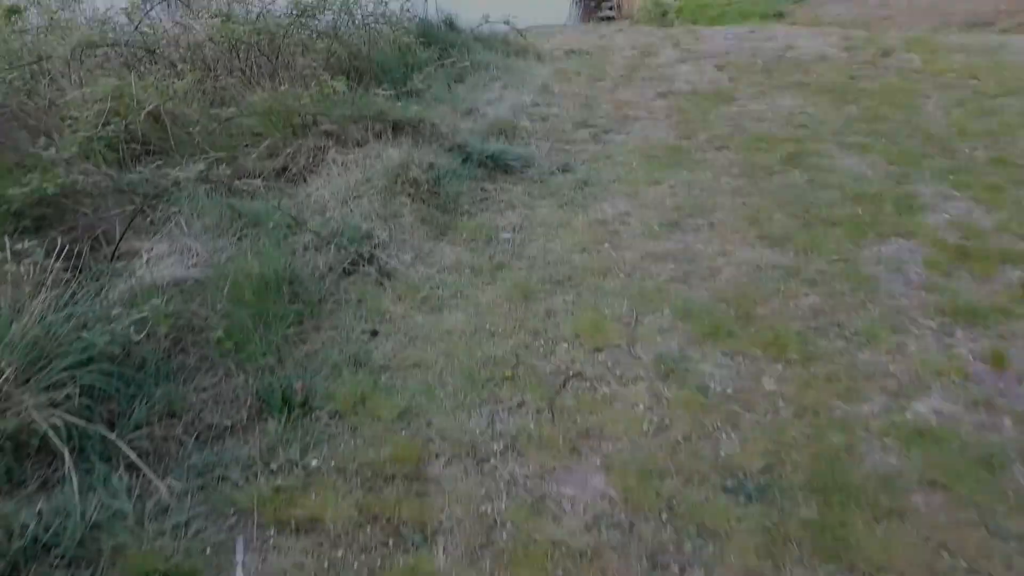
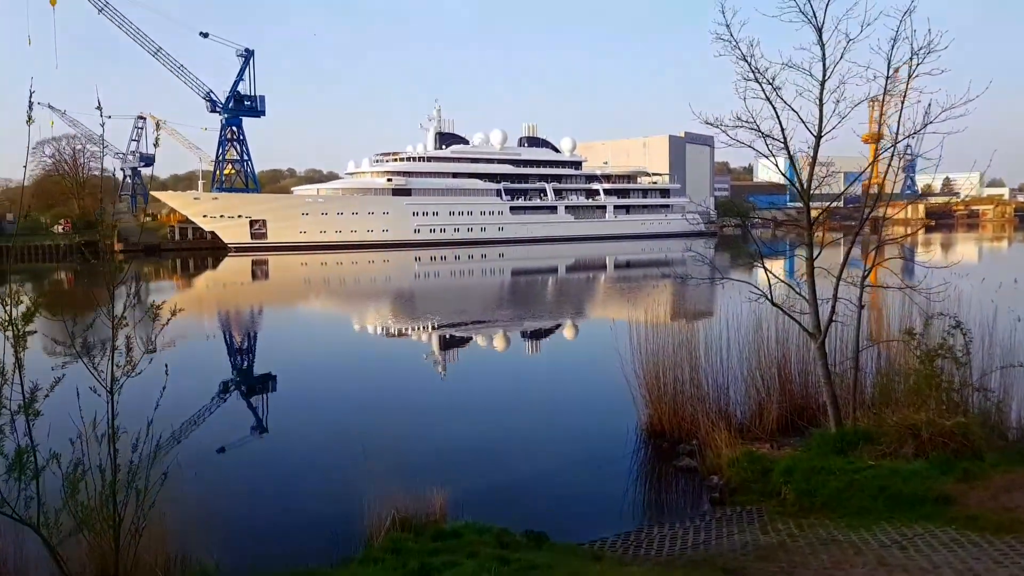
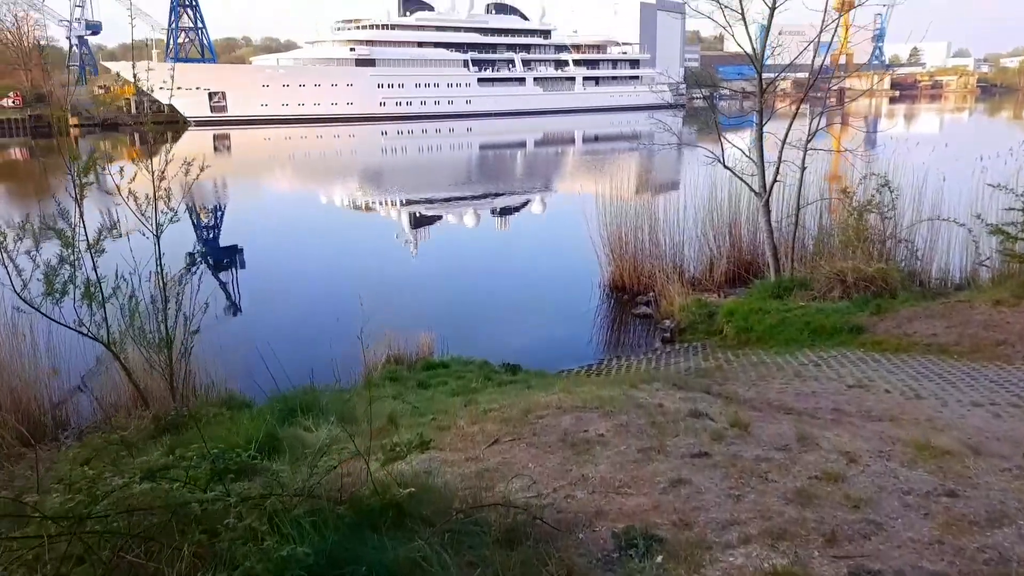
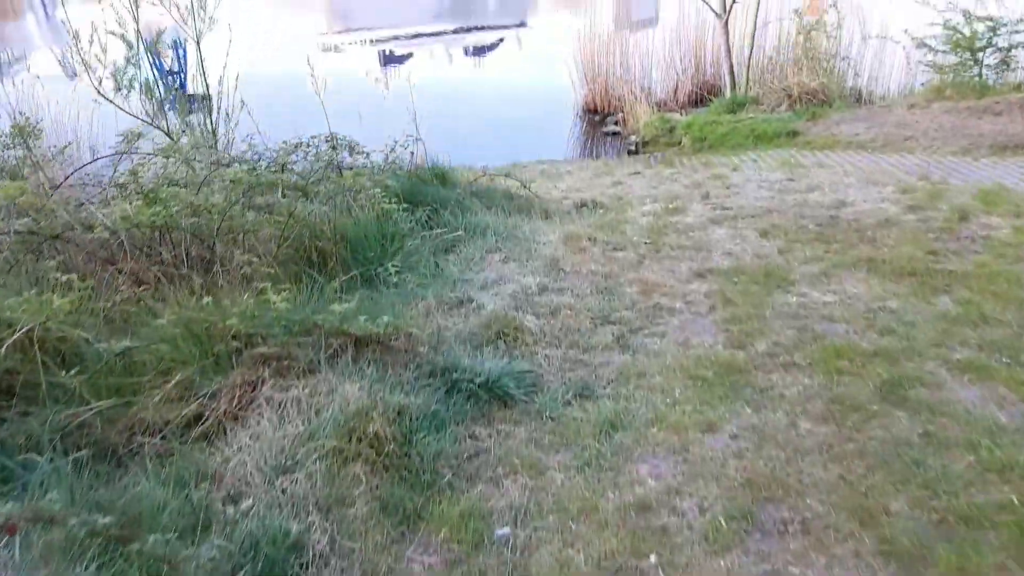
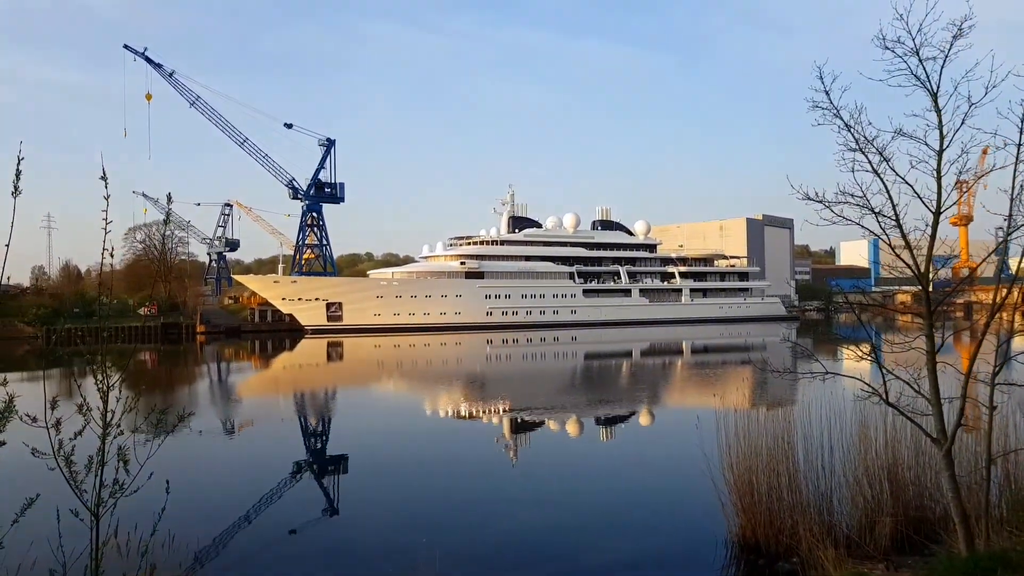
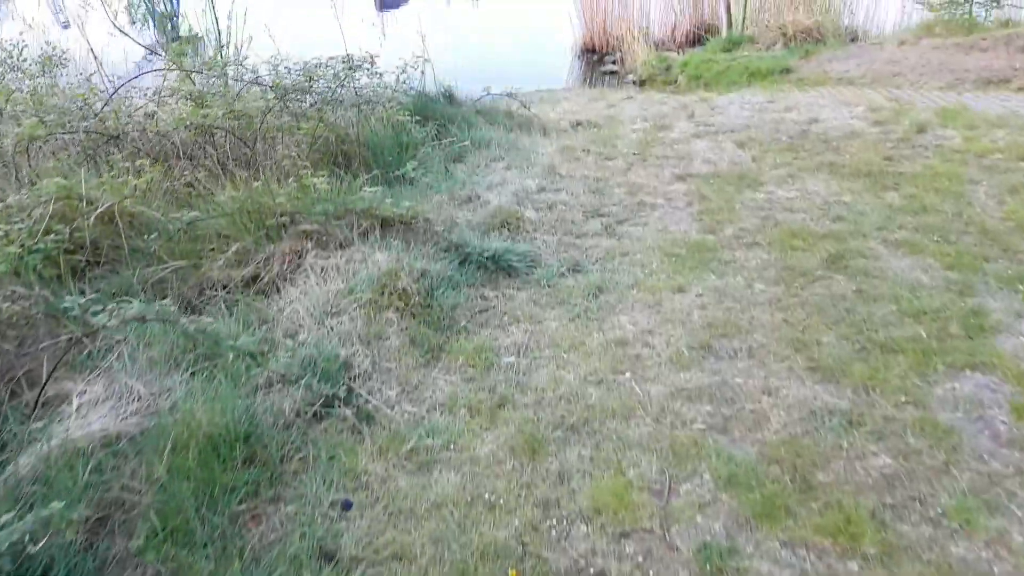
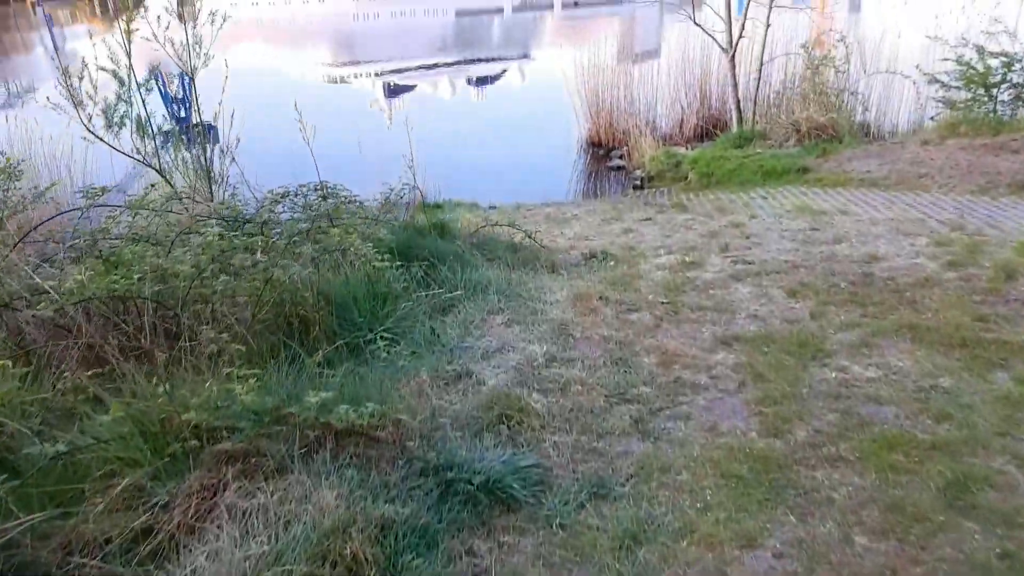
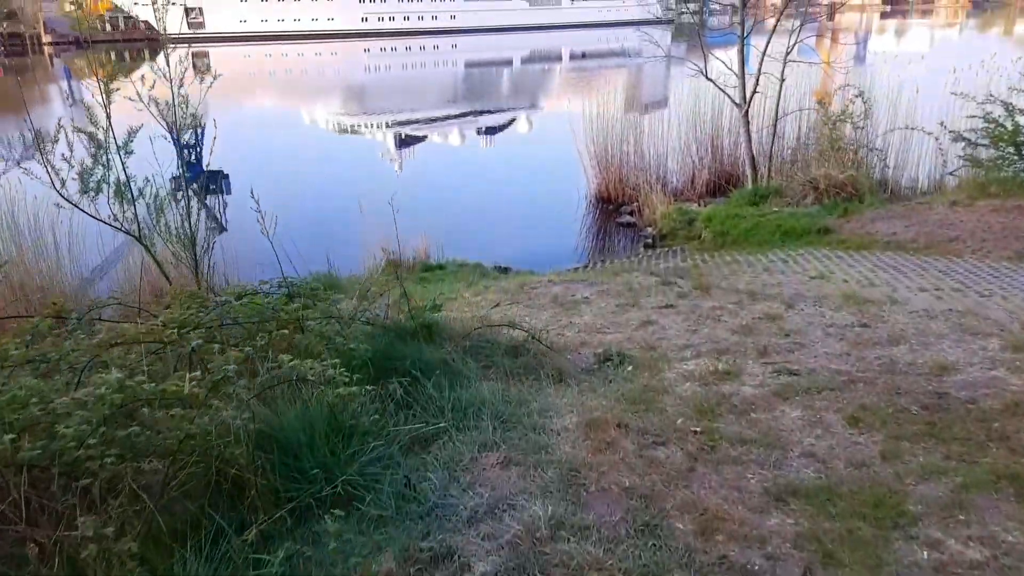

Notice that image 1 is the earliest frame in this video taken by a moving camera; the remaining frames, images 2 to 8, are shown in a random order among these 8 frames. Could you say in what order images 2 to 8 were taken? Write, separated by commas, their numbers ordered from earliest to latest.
6, 4, 7, 8, 3, 2, 5
